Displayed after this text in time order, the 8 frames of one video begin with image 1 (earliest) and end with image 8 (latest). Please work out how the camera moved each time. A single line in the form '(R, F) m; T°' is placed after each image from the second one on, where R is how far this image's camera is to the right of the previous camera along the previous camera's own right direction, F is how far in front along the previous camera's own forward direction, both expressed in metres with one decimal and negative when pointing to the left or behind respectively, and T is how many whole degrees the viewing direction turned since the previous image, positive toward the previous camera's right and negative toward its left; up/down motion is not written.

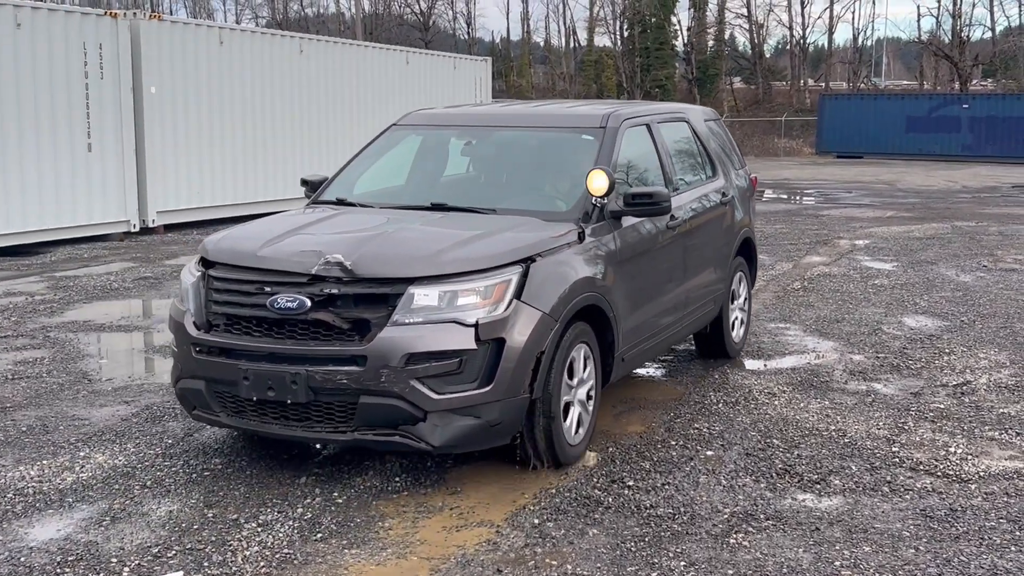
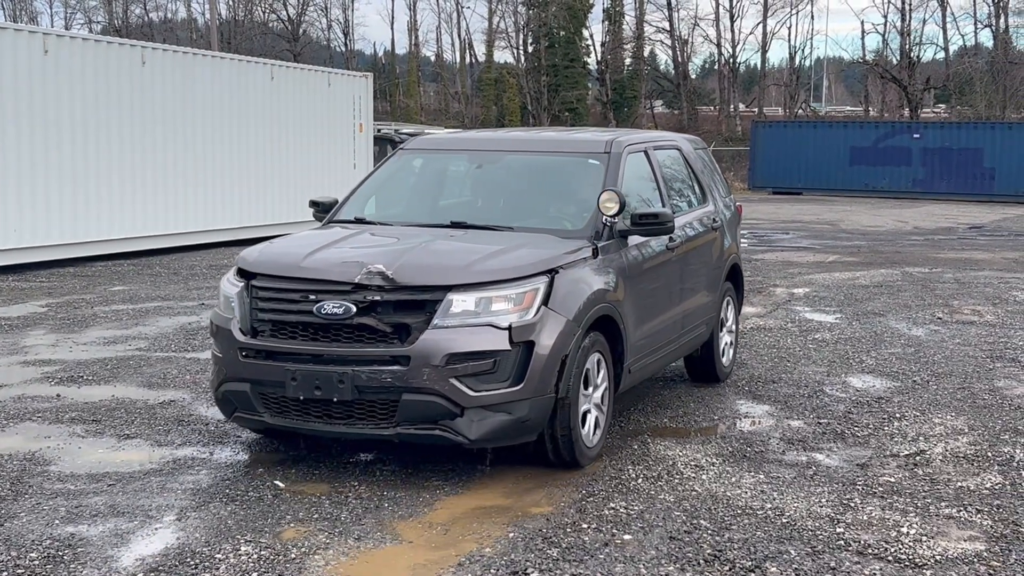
(+0.5, +0.7) m; +2°
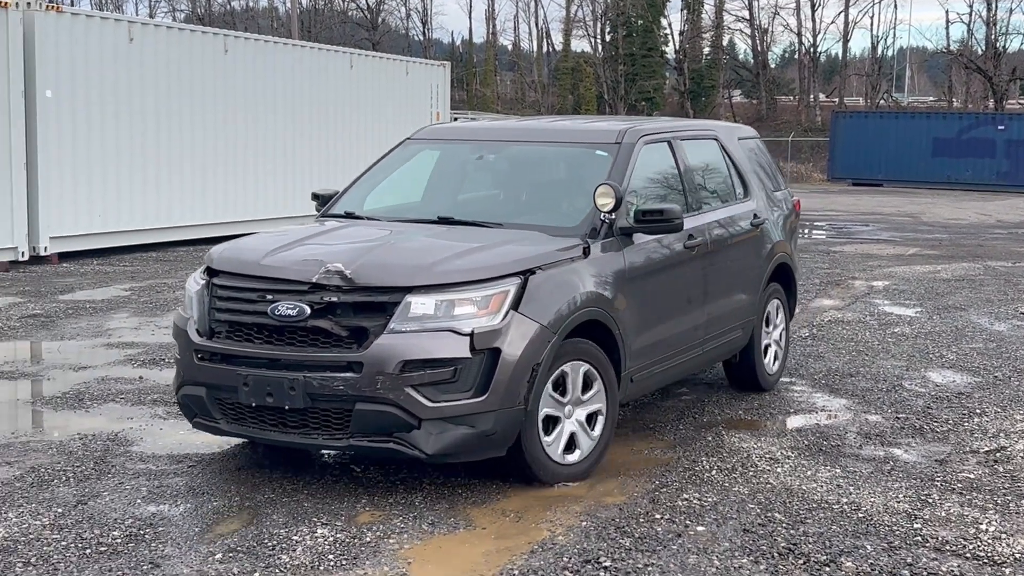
(-0.3, 0.0) m; -2°
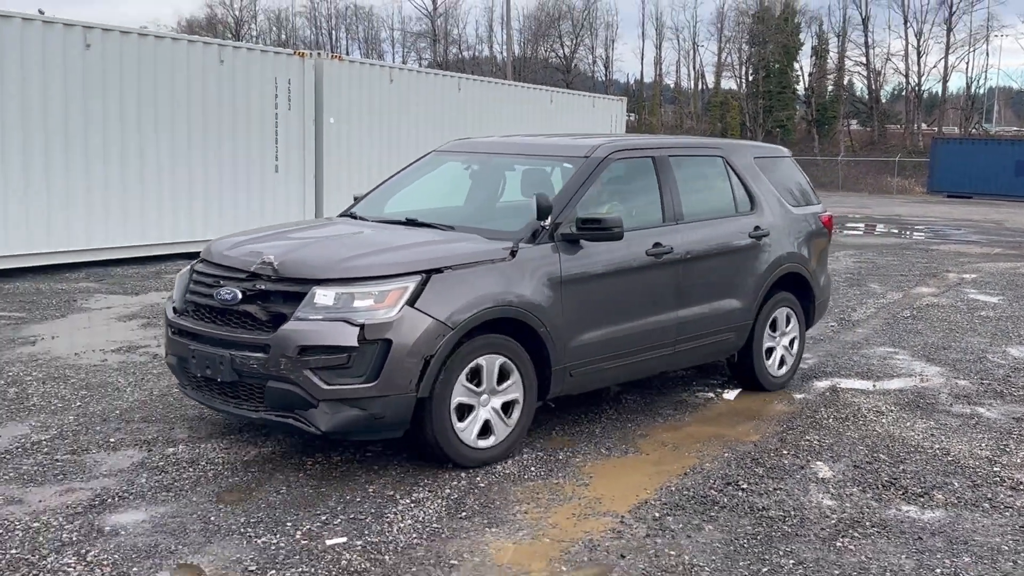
(-0.7, -1.2) m; -5°
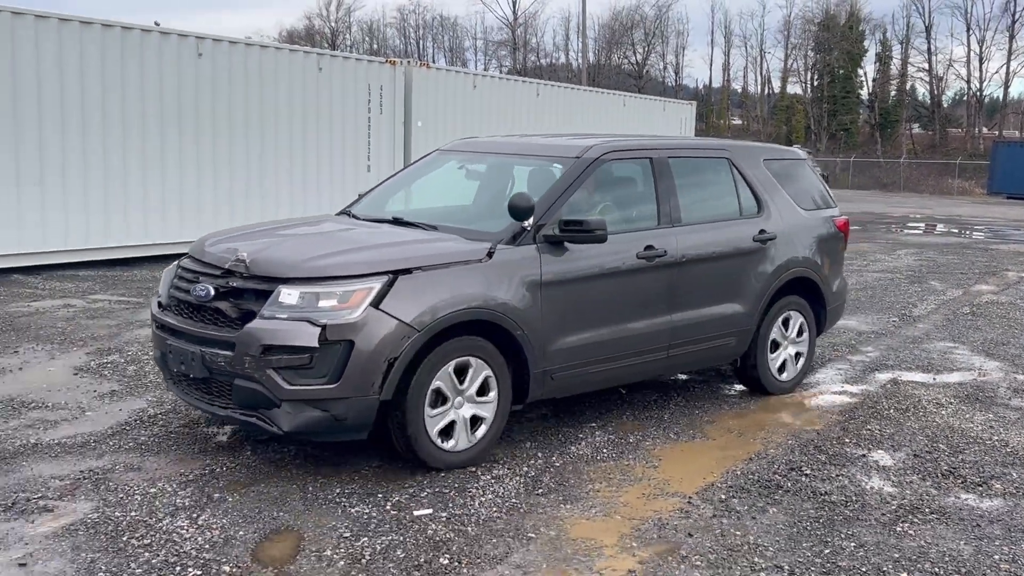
(-0.3, -0.3) m; -3°
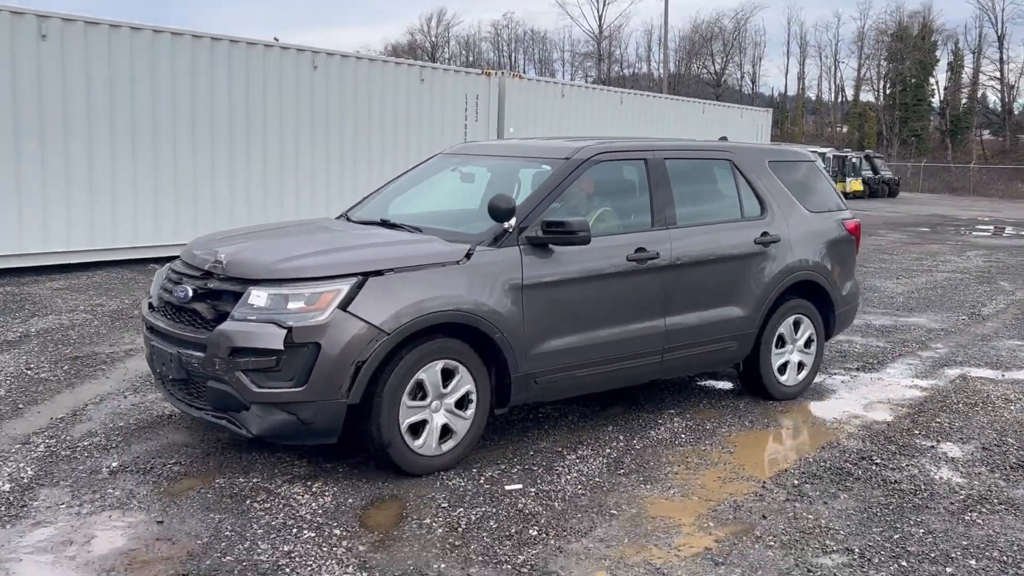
(-0.3, -0.4) m; -3°
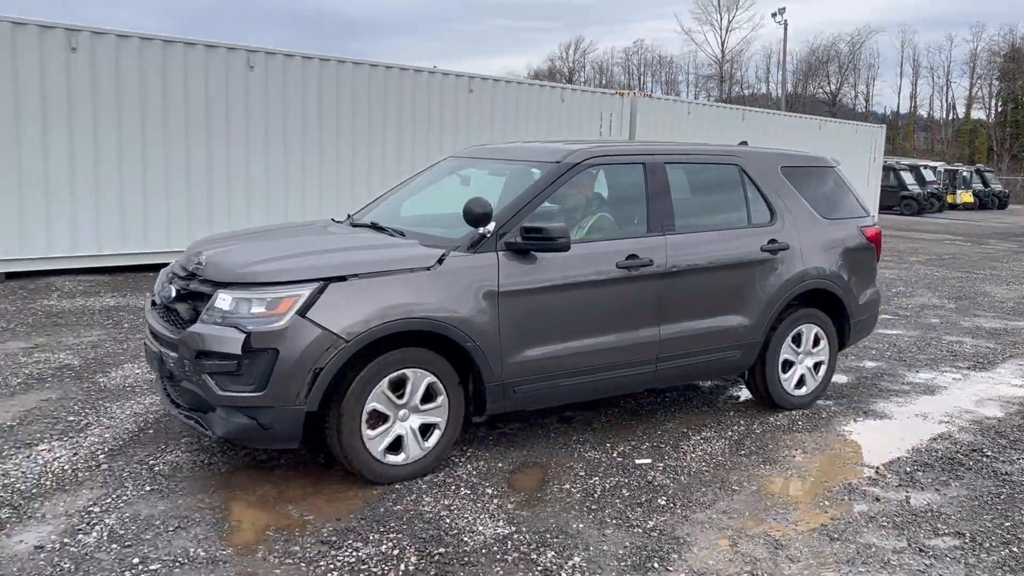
(-0.5, -0.7) m; -6°
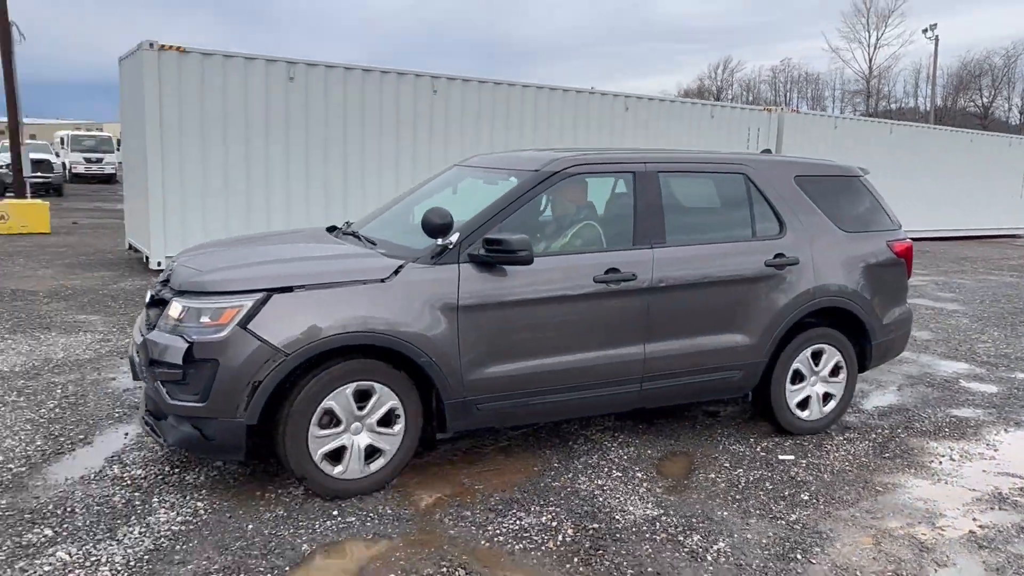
(-0.3, -0.6) m; -8°
